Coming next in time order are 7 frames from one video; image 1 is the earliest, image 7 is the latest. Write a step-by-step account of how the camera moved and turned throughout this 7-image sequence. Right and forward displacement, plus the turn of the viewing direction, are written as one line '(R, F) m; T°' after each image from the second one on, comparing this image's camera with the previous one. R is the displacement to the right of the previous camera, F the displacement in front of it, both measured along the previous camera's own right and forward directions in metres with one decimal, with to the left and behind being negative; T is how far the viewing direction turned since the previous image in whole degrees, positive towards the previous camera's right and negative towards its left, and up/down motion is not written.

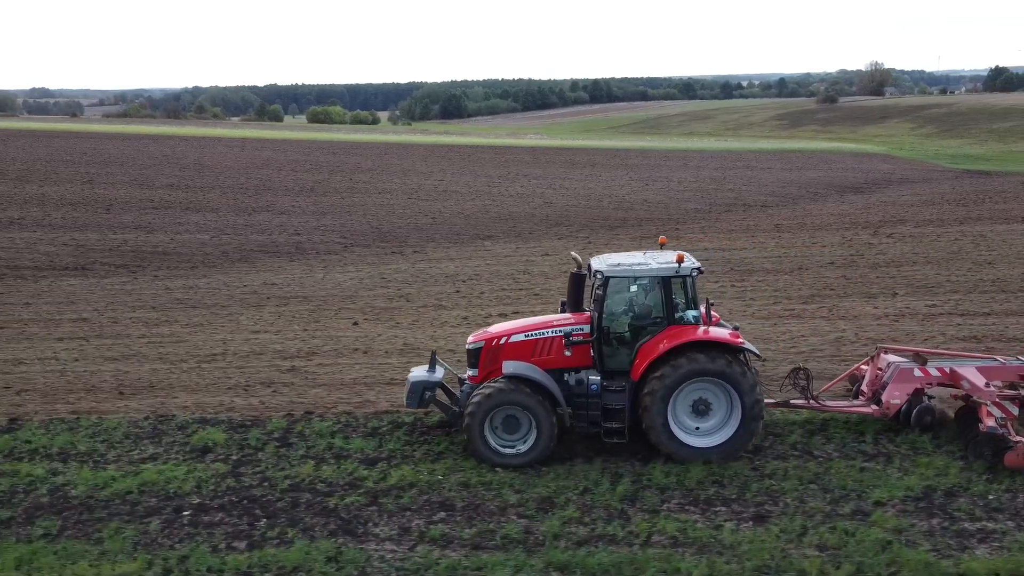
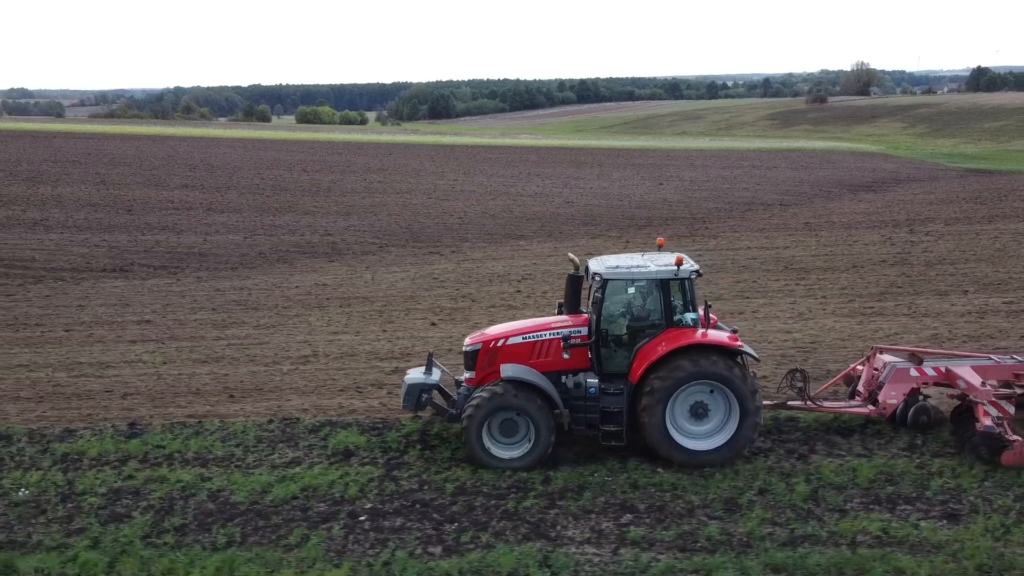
(-1.6, +0.1) m; +1°
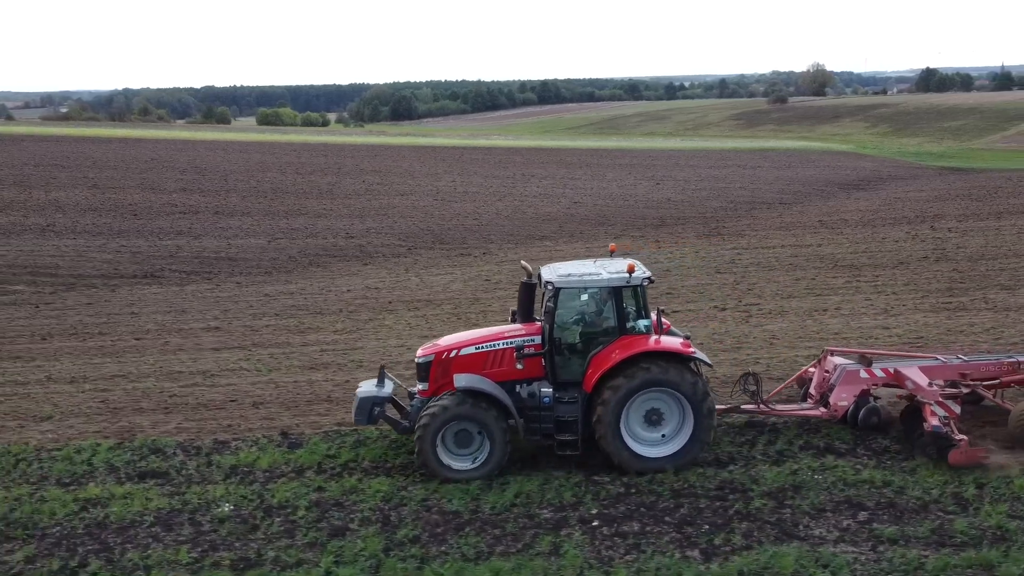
(-2.1, +0.2) m; +3°
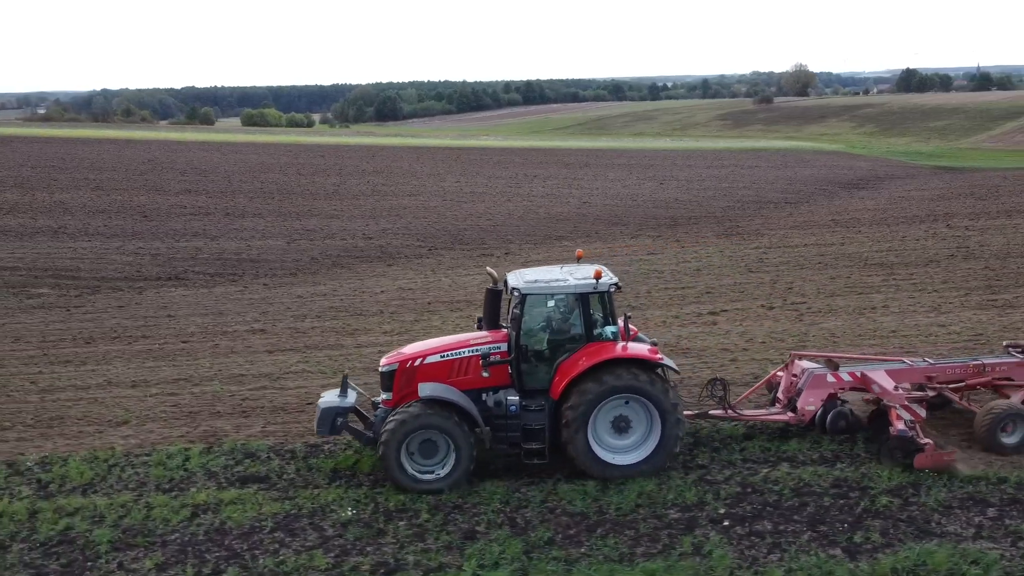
(-1.1, +0.1) m; +1°
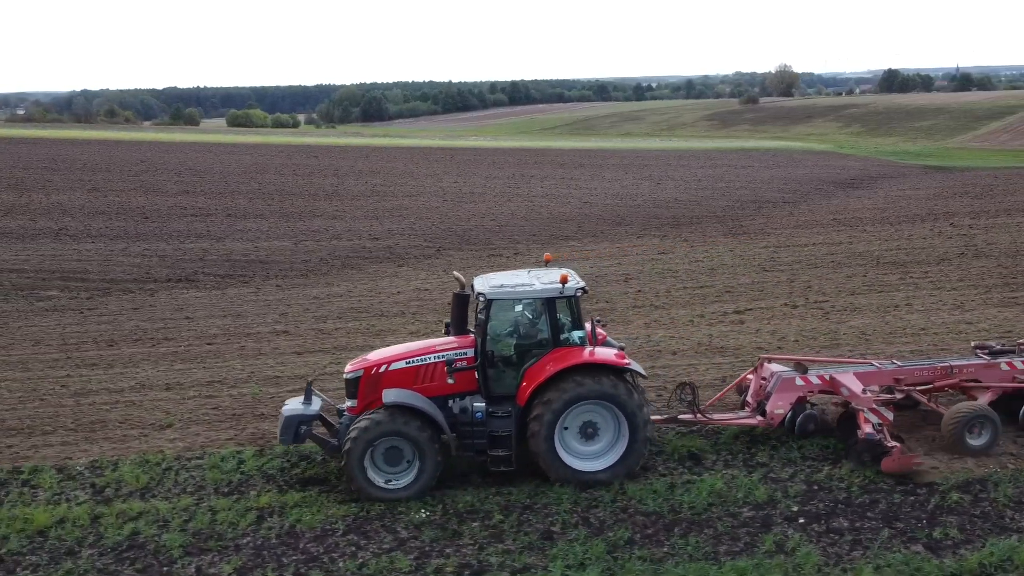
(-0.7, 0.0) m; +1°
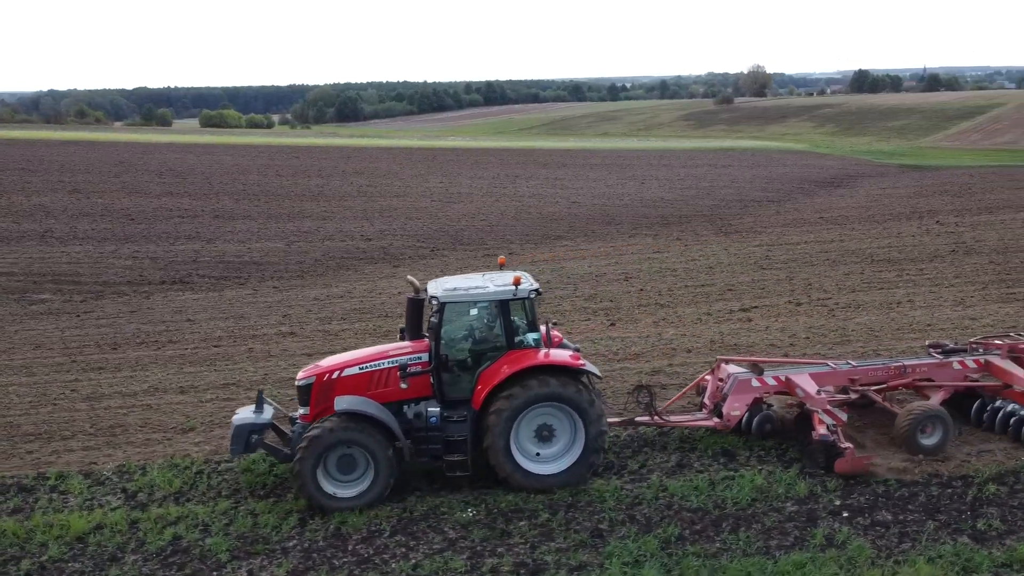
(-0.6, 0.0) m; +2°
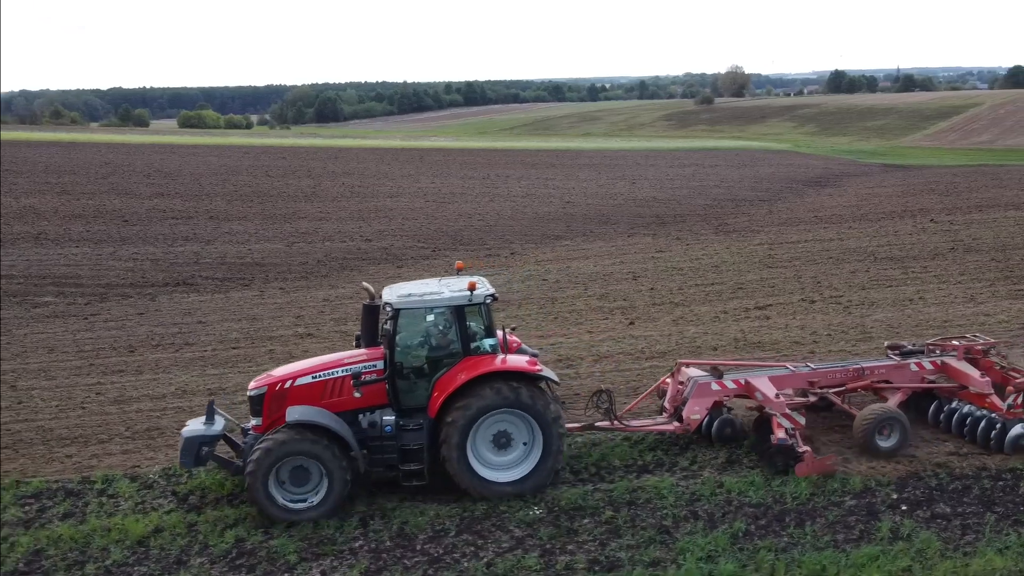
(-0.7, 0.0) m; +1°
